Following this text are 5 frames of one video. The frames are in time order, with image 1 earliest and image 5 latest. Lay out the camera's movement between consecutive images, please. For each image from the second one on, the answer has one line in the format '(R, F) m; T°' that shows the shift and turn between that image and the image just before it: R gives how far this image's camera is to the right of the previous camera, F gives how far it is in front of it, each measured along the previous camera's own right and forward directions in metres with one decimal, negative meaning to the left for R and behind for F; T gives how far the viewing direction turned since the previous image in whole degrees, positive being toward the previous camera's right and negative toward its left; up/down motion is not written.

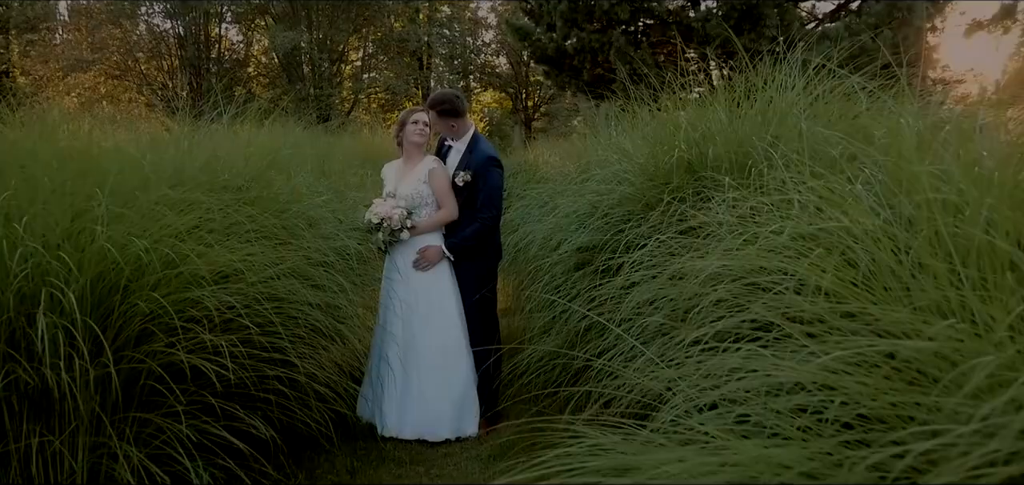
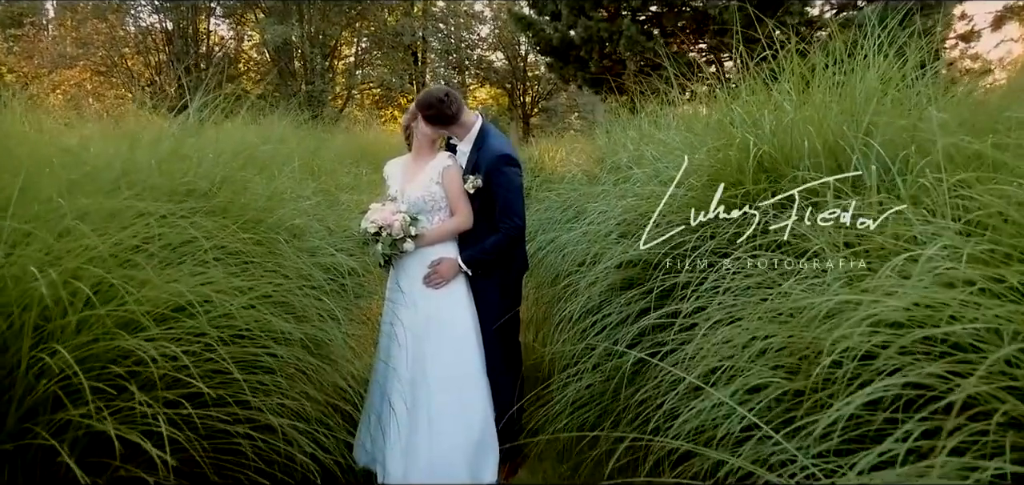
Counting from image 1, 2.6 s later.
(-0.1, +0.7) m; 0°
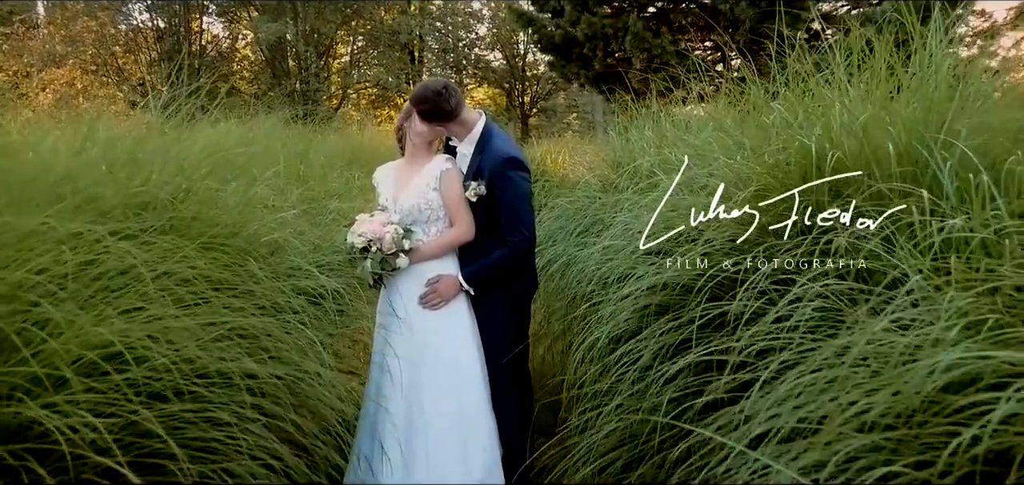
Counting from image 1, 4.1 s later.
(0.0, +0.4) m; 0°
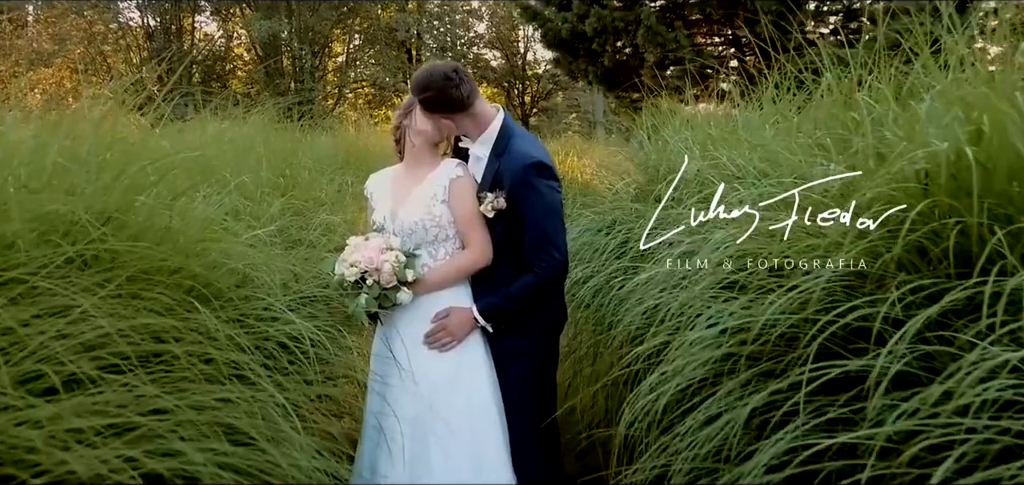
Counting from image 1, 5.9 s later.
(-0.1, +0.6) m; 0°
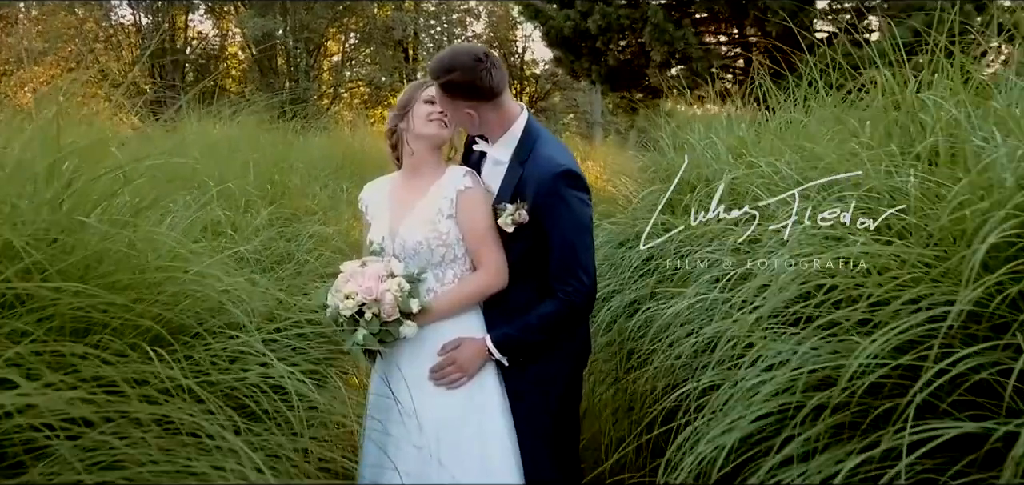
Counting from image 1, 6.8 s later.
(0.0, +0.3) m; 0°
